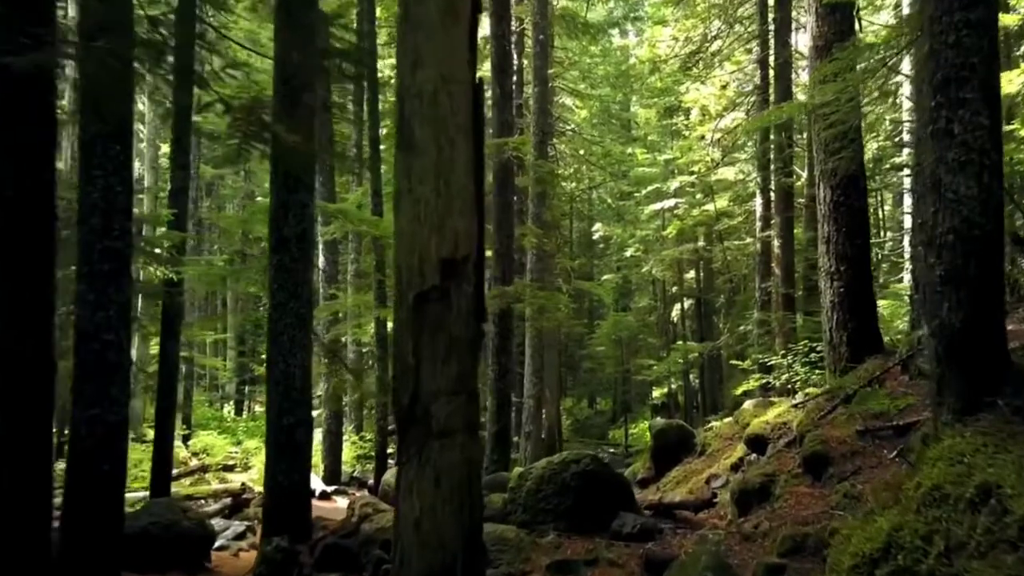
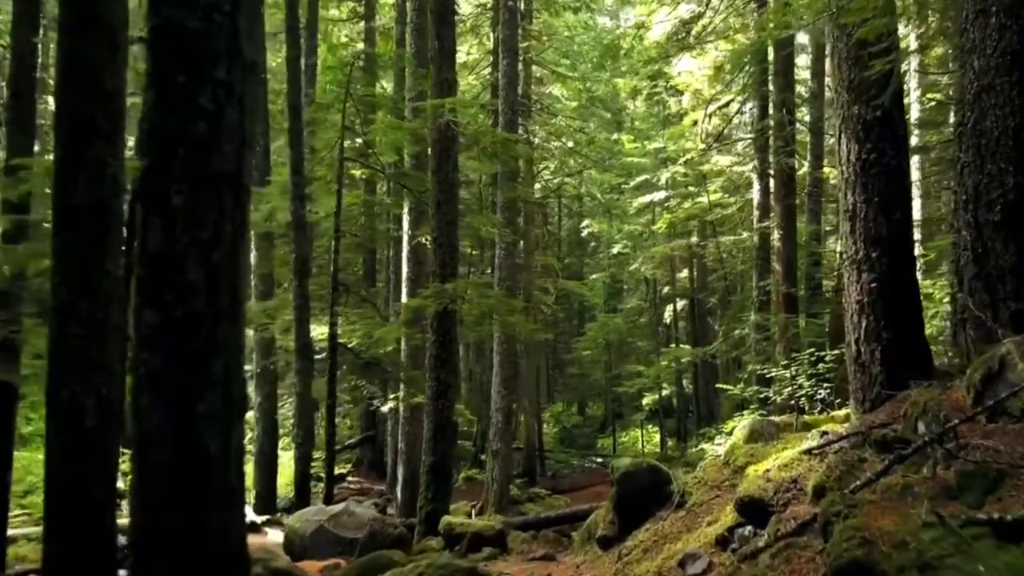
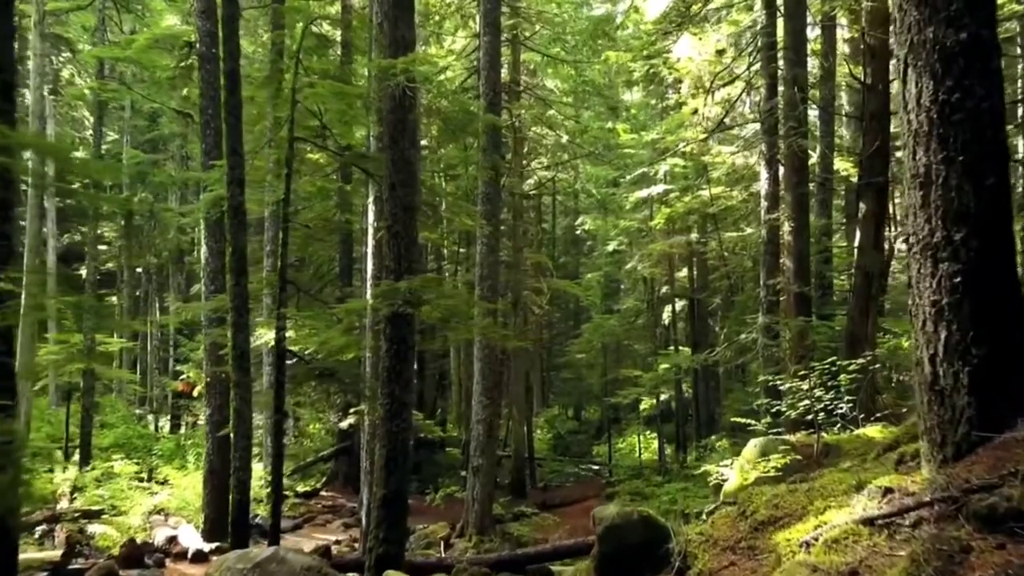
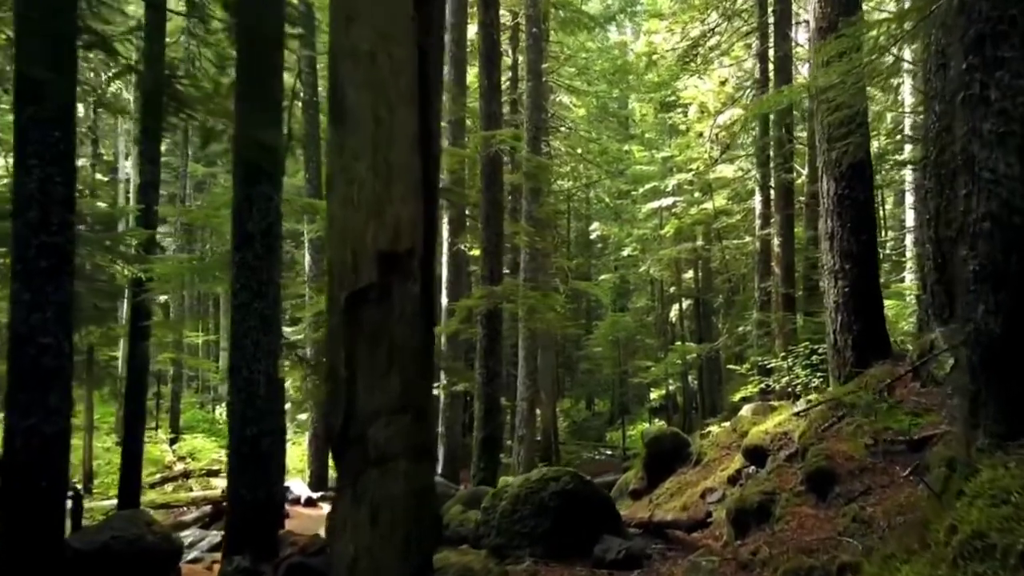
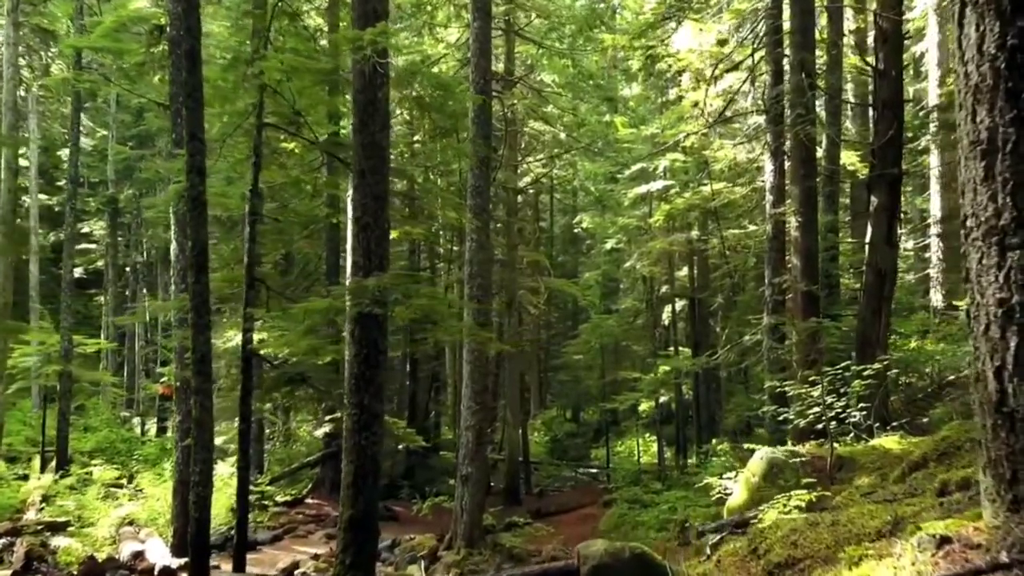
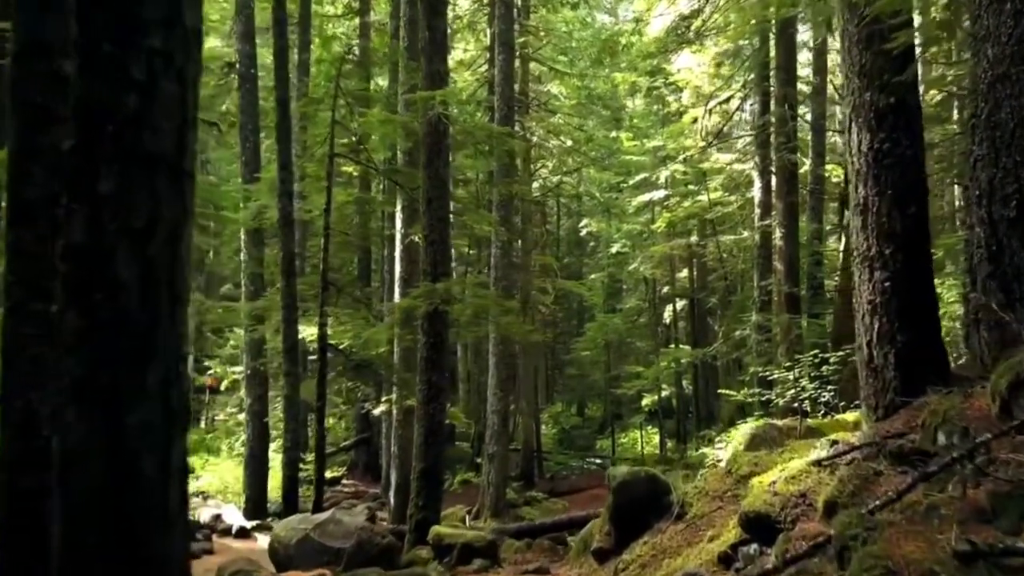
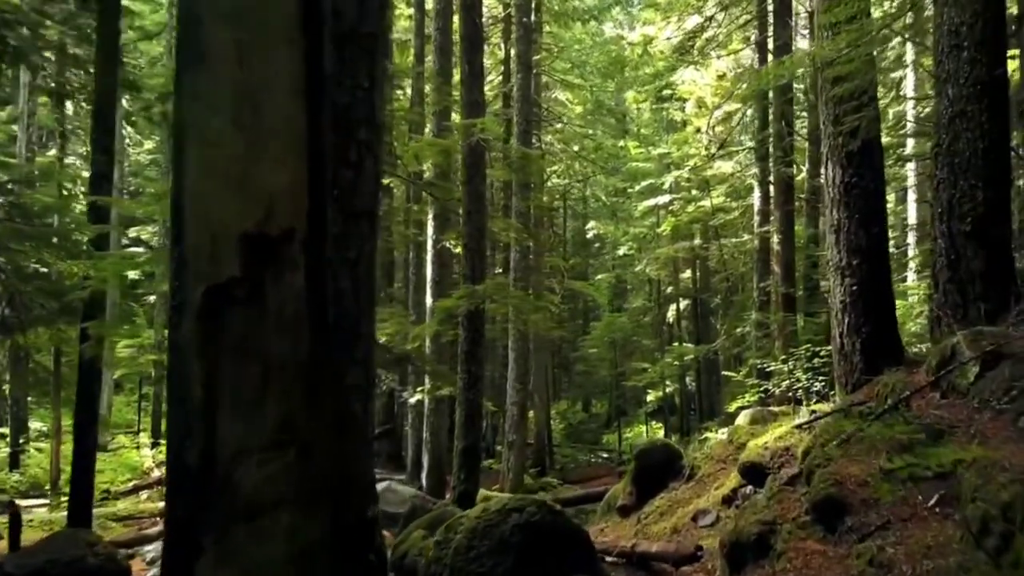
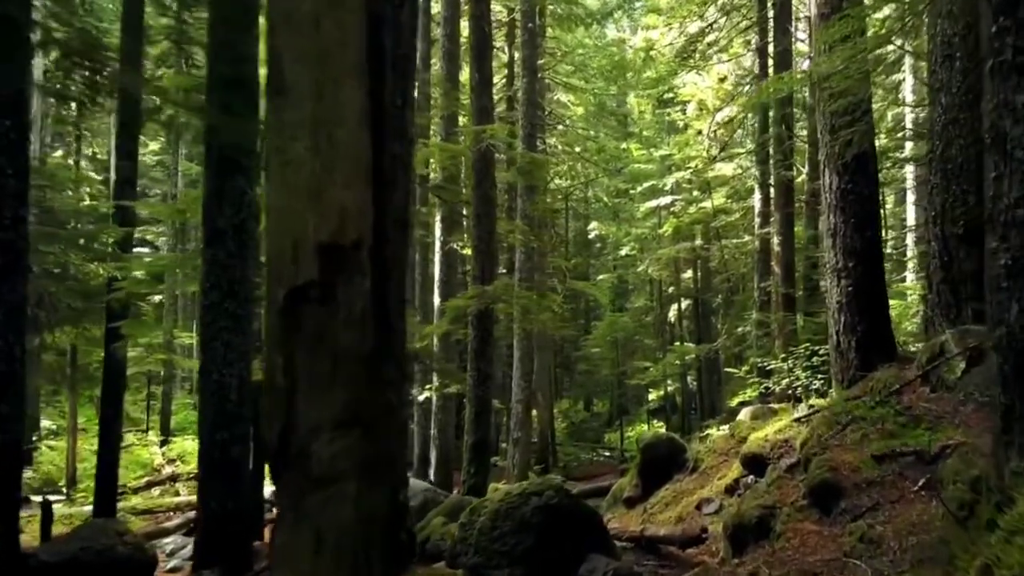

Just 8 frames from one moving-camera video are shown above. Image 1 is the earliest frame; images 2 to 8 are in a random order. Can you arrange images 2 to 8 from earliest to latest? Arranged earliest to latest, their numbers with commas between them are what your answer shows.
4, 8, 7, 2, 6, 3, 5
